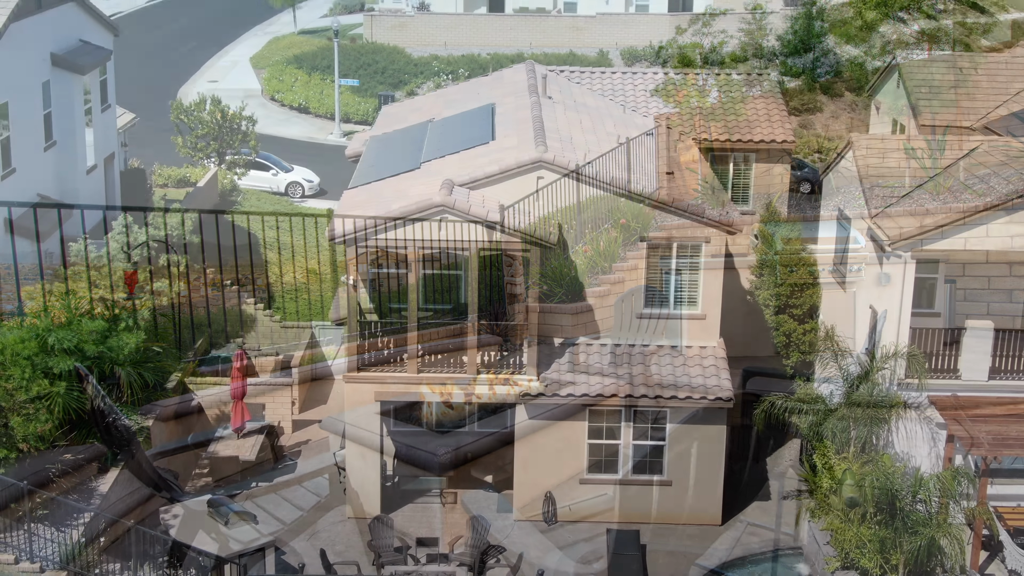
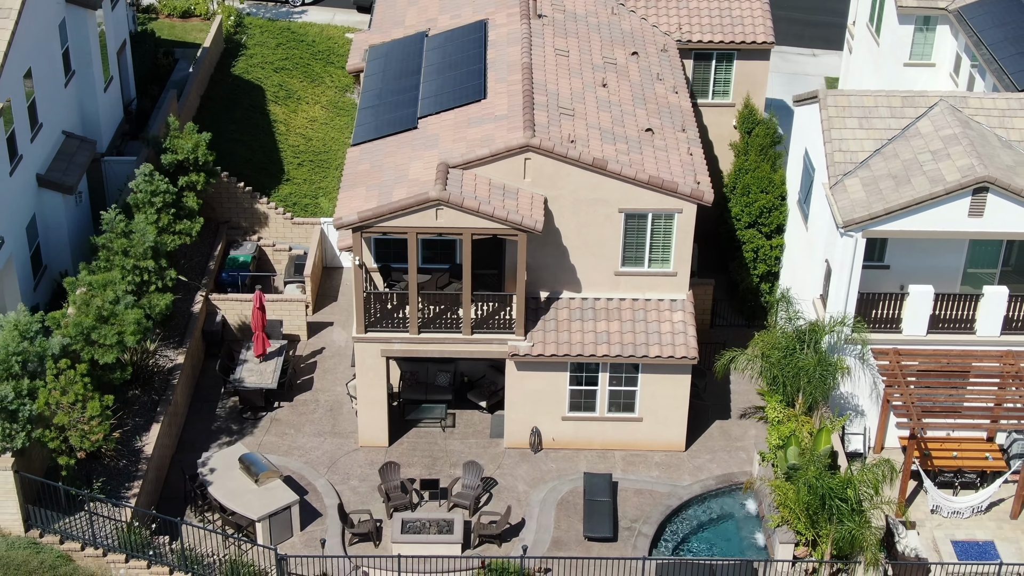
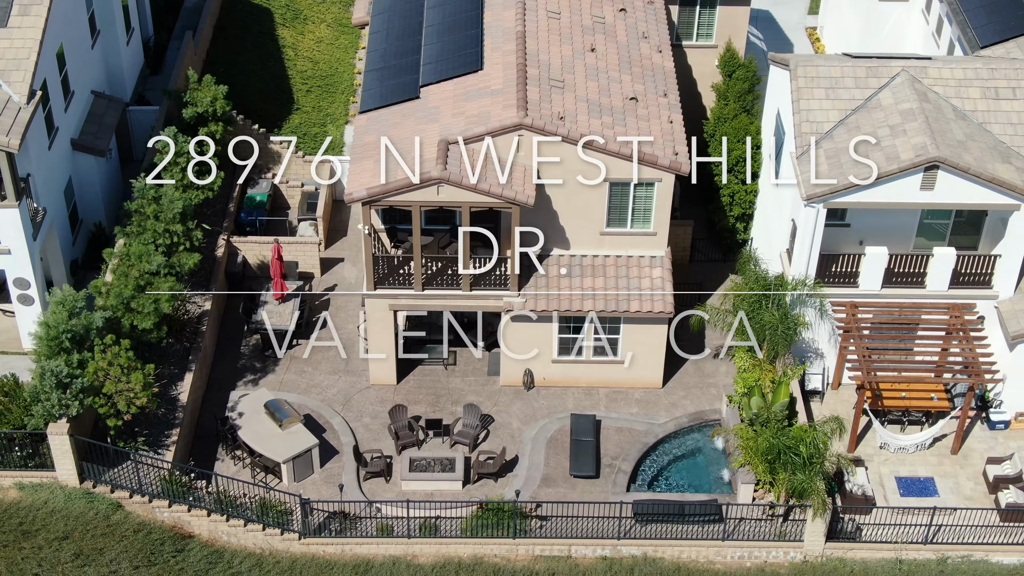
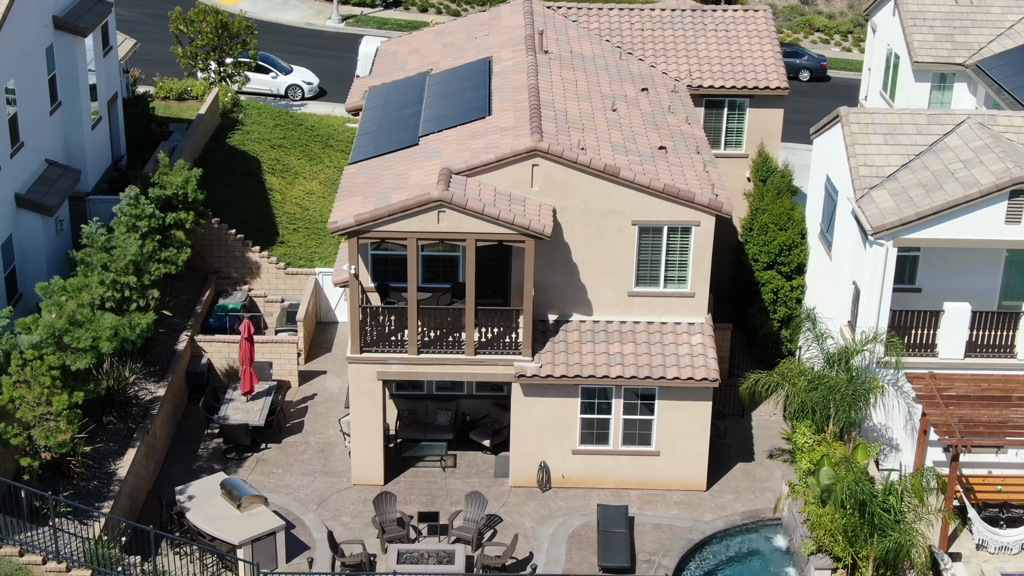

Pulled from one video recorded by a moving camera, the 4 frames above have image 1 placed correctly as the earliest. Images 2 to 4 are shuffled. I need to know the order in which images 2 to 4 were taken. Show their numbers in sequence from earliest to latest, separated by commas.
4, 2, 3
